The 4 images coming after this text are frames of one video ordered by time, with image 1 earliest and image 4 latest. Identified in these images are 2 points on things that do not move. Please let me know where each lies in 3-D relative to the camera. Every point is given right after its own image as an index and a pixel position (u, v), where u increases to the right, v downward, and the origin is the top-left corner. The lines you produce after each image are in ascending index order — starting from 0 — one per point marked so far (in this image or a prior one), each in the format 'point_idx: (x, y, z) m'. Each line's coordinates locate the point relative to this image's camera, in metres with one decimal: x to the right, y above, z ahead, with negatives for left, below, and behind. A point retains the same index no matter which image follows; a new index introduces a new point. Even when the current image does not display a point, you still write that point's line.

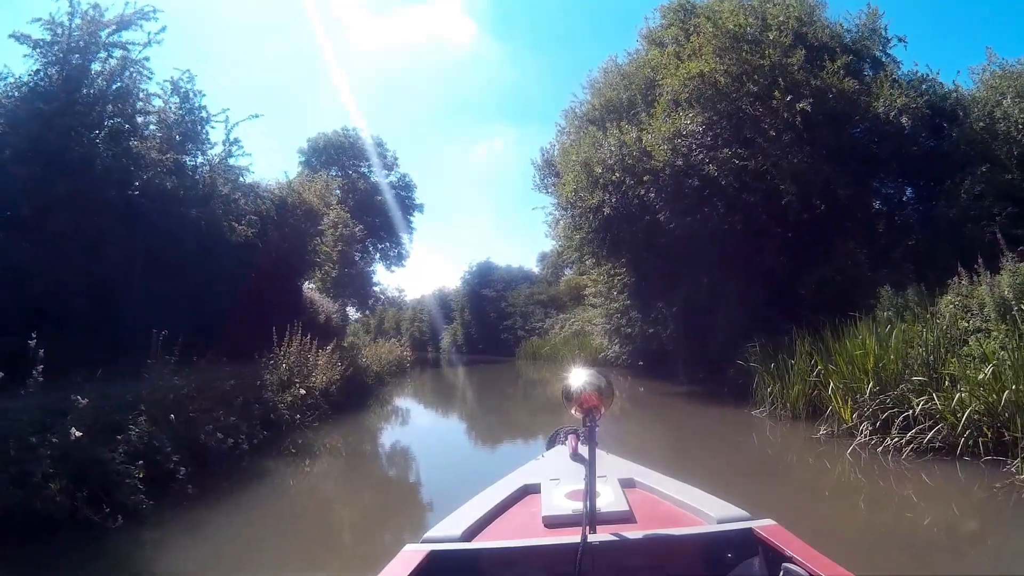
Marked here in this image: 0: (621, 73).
0: (+2.6, +5.1, +13.7) m
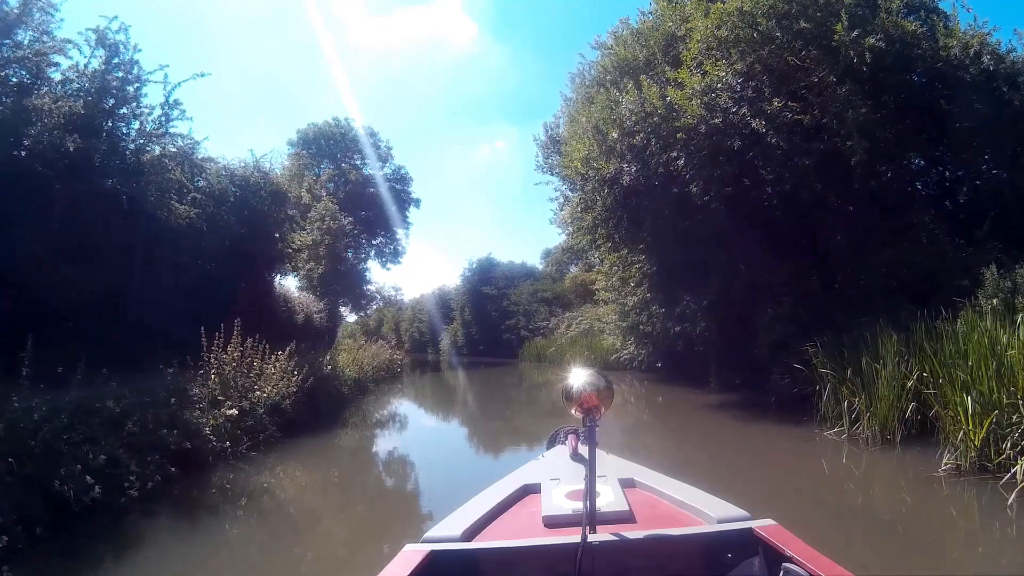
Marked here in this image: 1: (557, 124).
0: (+2.6, +5.3, +12.3) m
1: (+1.5, +5.6, +19.5) m
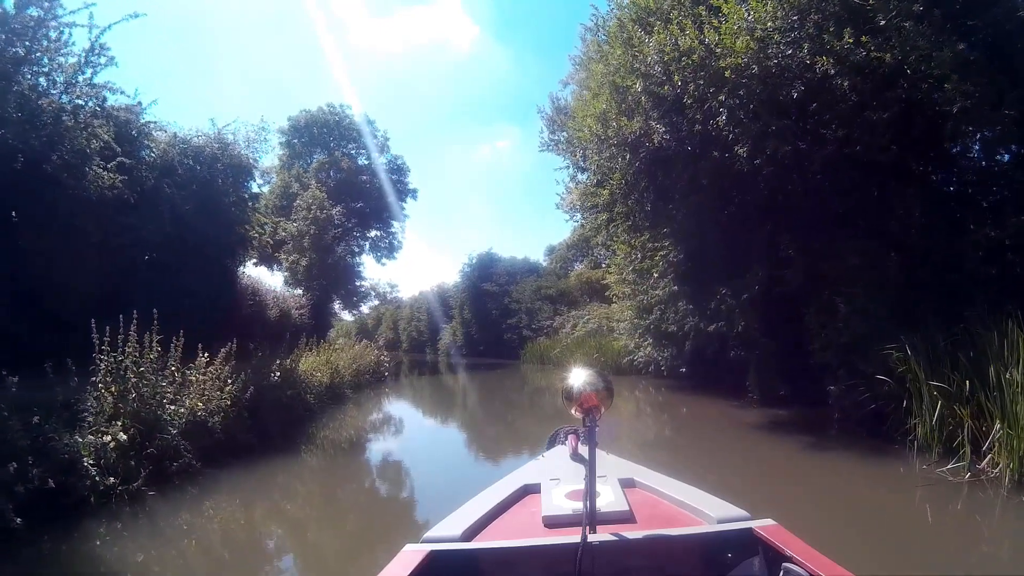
0: (+2.6, +5.4, +11.0) m
1: (+1.6, +5.7, +18.2) m
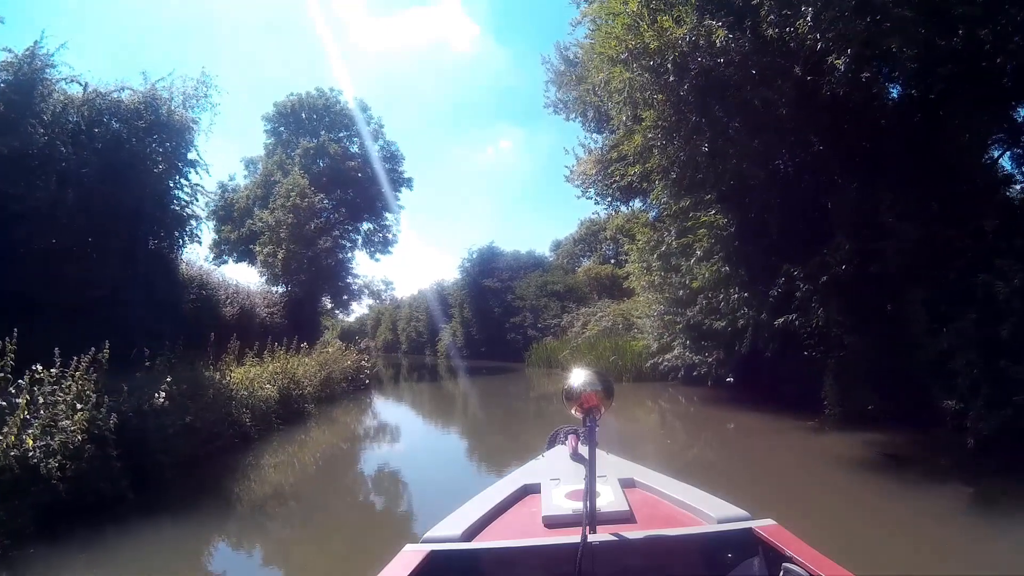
0: (+2.6, +5.5, +9.5) m
1: (+1.7, +5.8, +16.7) m
